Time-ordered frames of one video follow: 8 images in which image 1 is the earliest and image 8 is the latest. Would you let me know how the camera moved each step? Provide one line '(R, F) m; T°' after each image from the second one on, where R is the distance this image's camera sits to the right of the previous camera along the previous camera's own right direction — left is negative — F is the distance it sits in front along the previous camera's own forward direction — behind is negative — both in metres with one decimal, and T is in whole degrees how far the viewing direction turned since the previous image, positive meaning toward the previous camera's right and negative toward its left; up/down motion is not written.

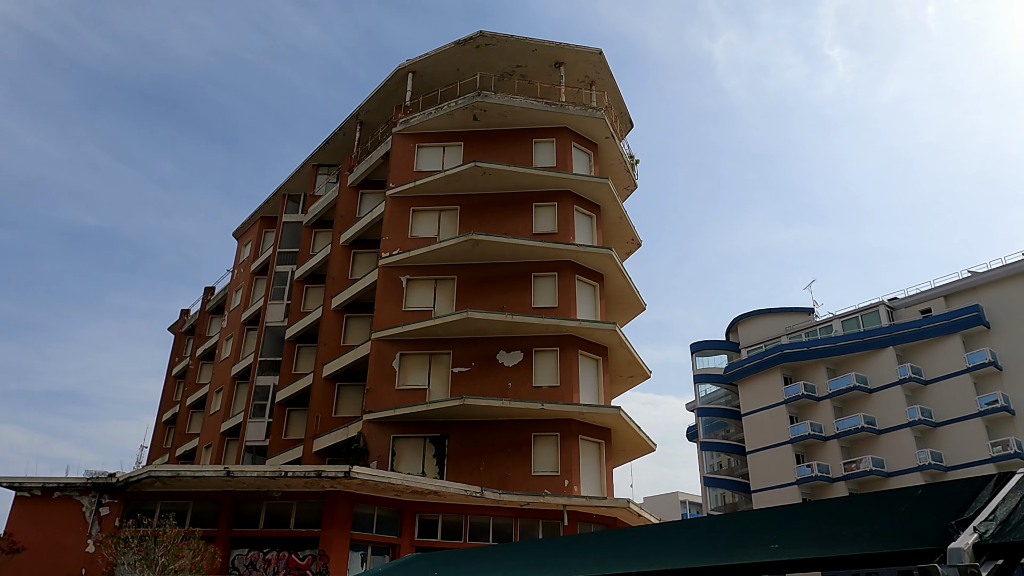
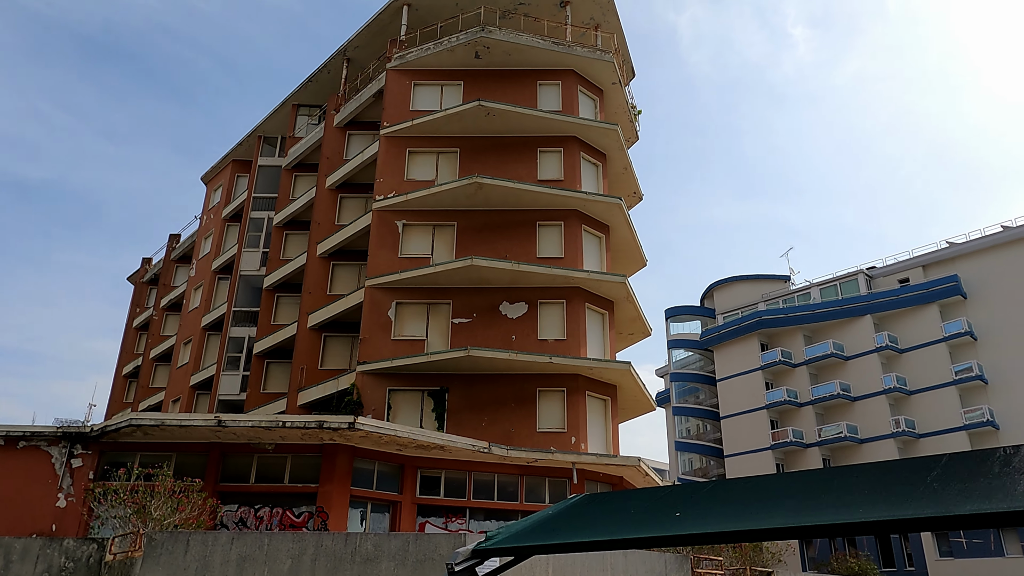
(-1.5, +1.4) m; +3°
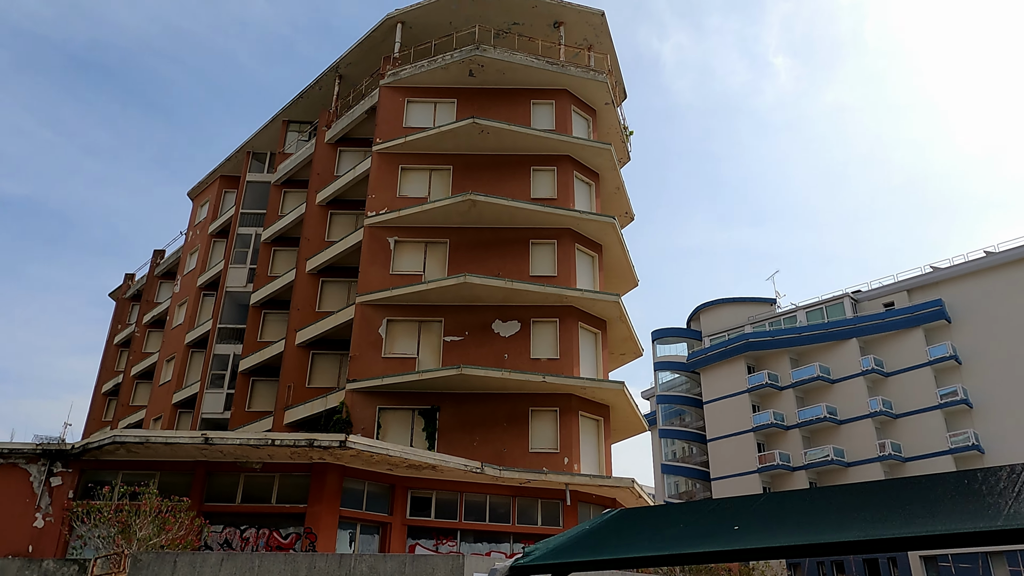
(-0.3, +0.2) m; +1°
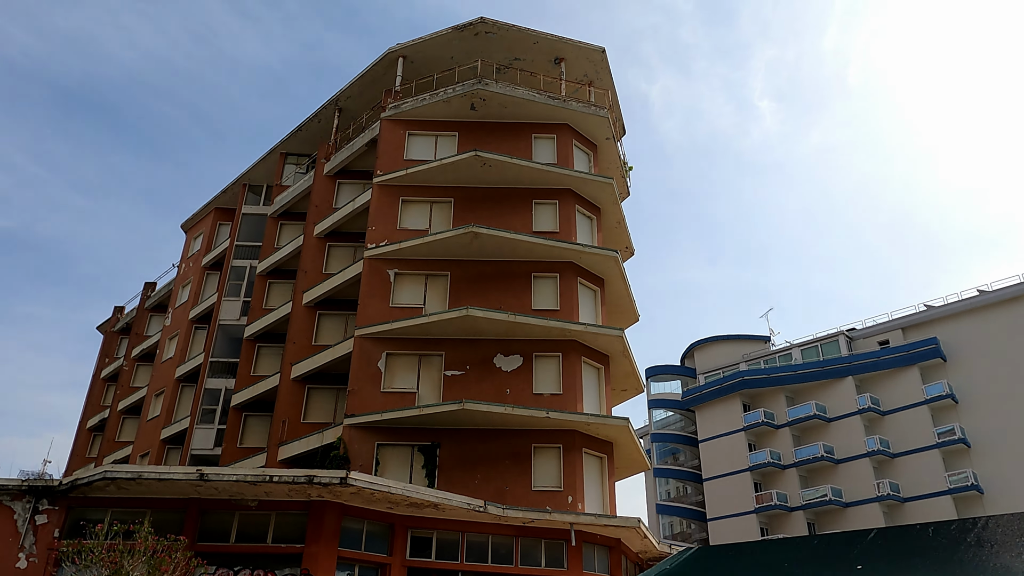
(-0.4, +0.3) m; +1°
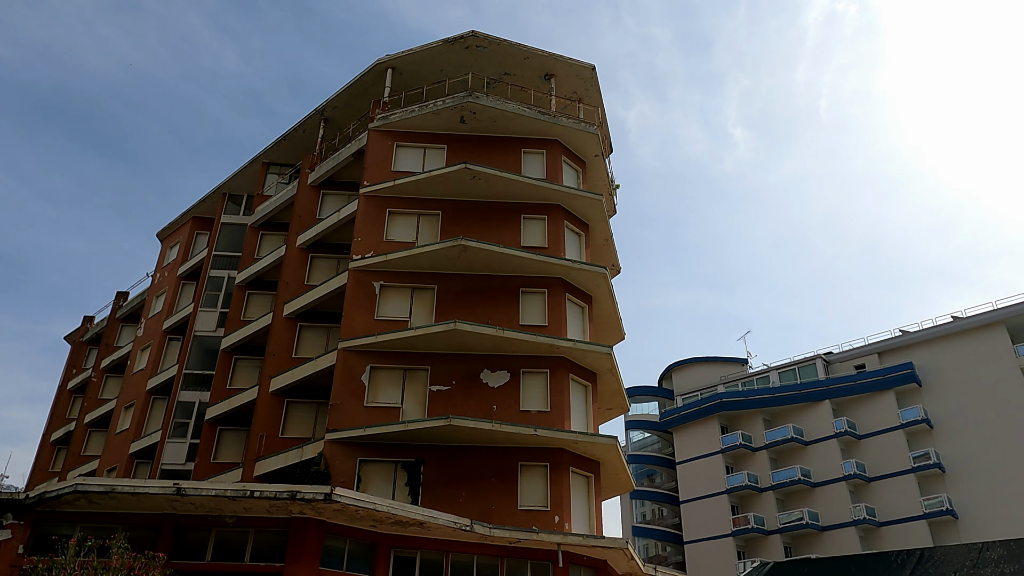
(-0.4, +0.4) m; +2°
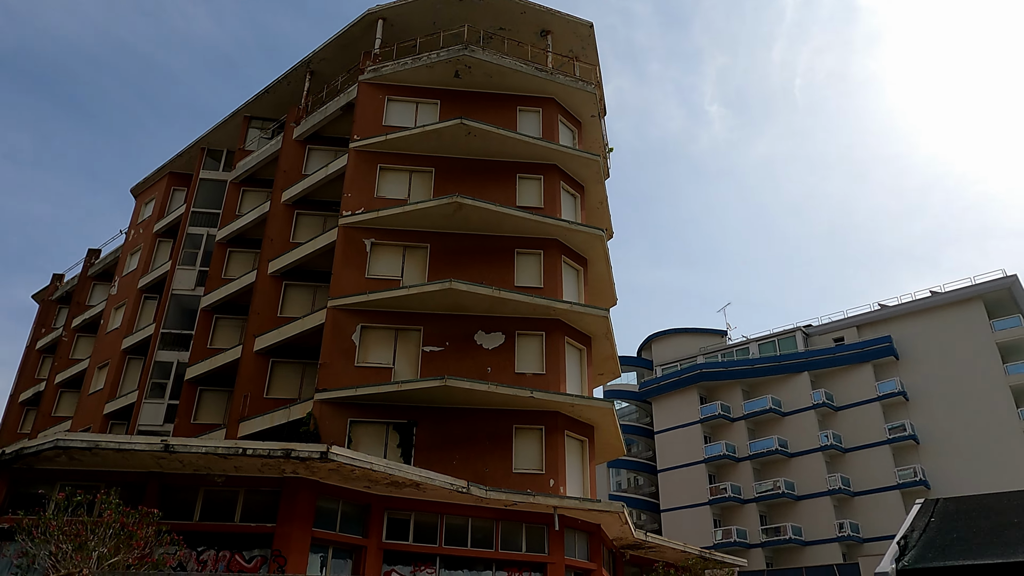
(-0.7, +0.6) m; +2°
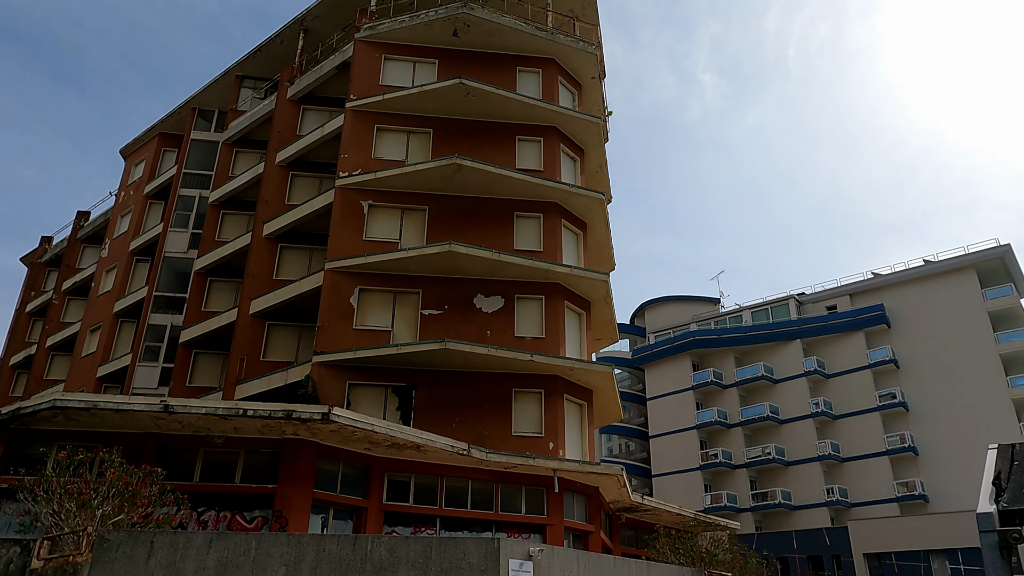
(-0.3, +0.2) m; +1°
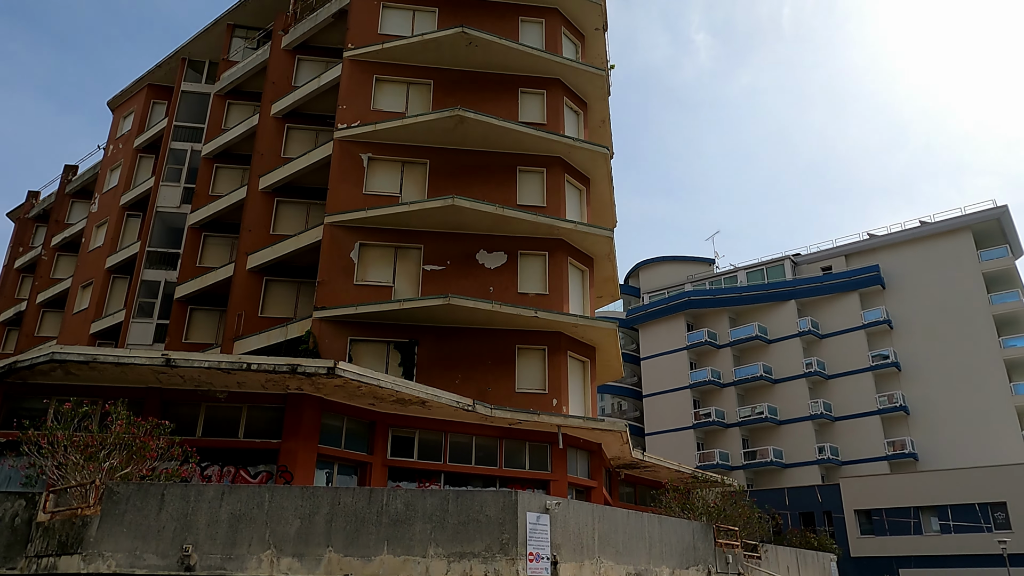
(-0.4, +0.3) m; +1°
